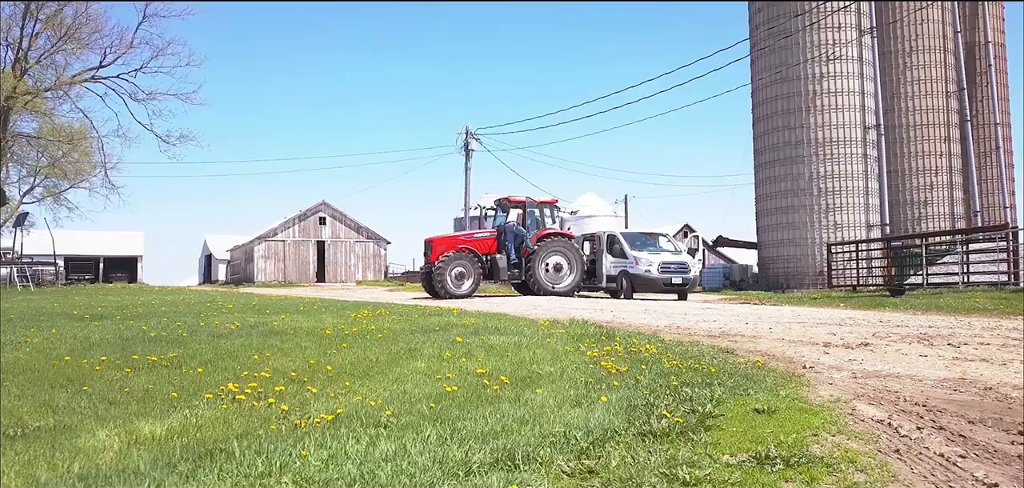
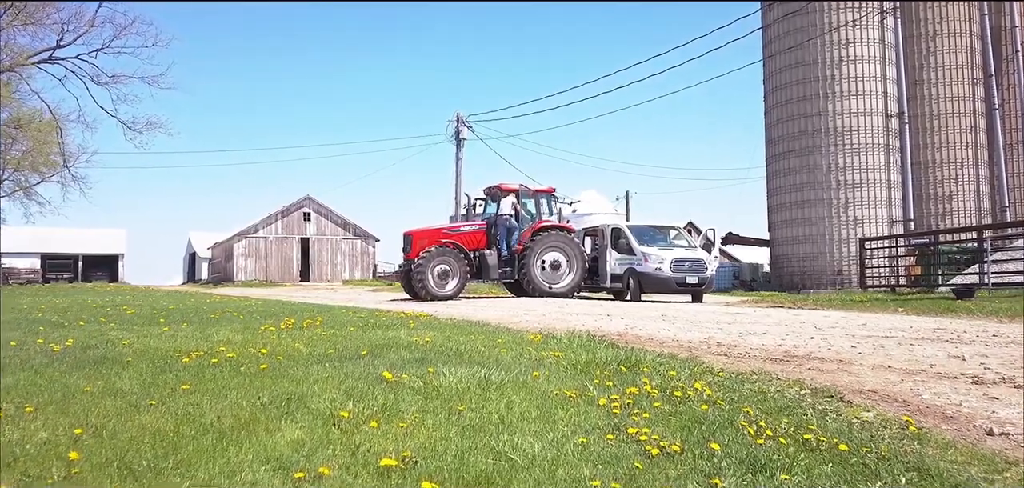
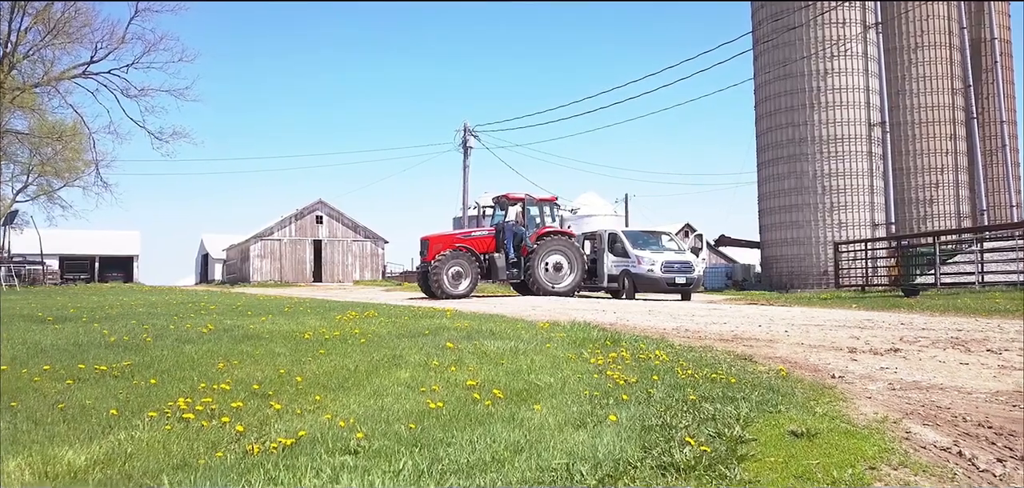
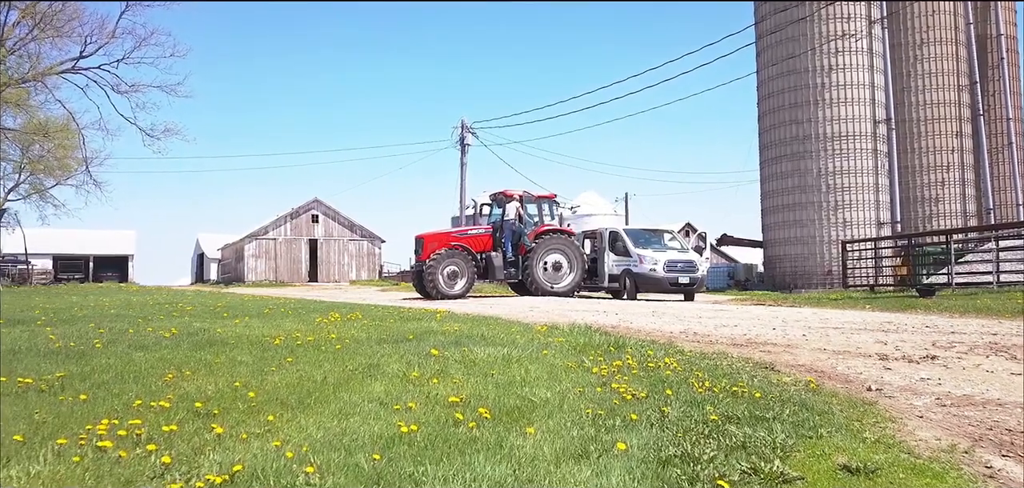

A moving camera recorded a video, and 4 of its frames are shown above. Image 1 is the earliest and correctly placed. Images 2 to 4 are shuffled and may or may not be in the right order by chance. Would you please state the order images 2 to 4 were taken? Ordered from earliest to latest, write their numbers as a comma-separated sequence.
3, 4, 2
